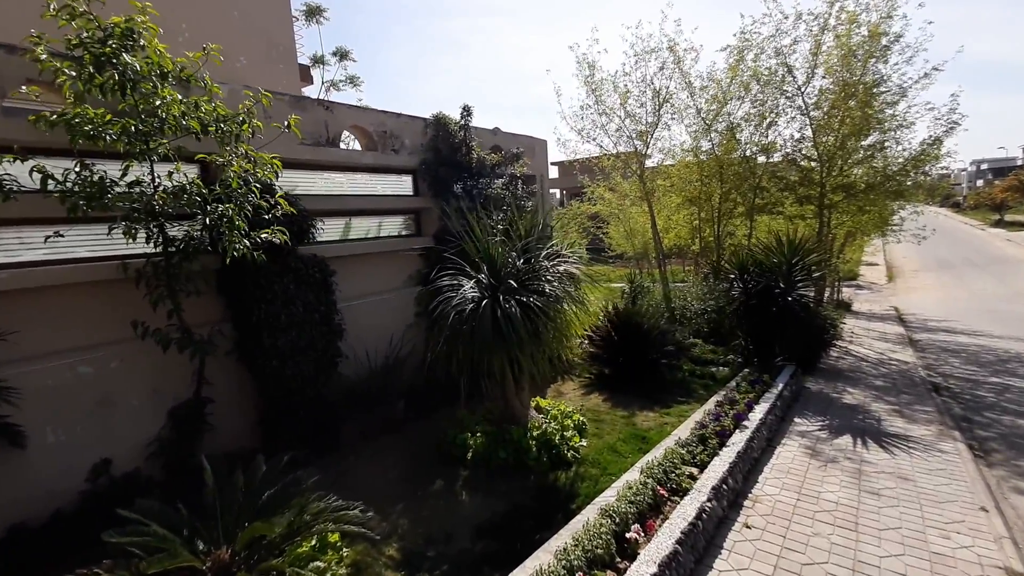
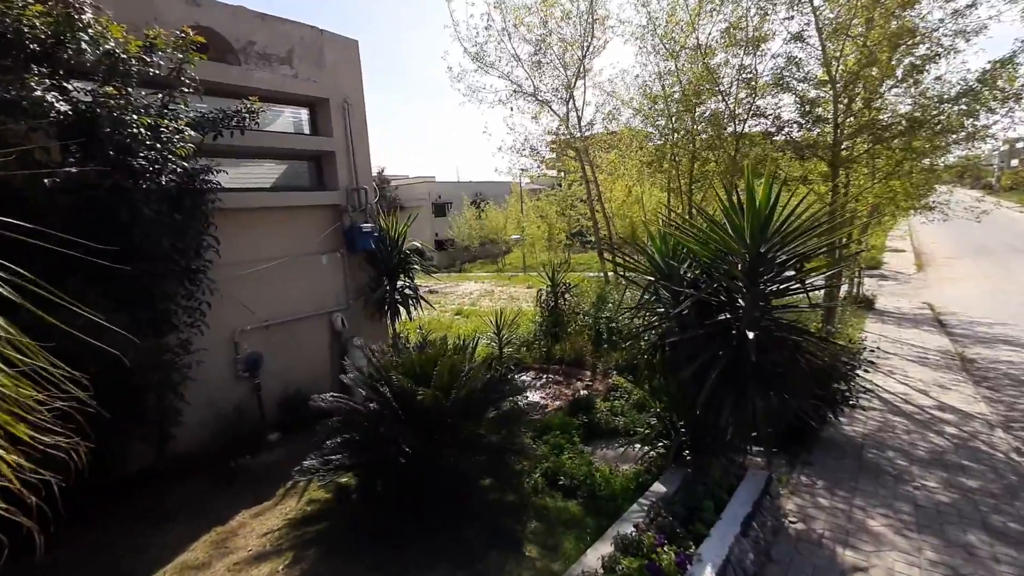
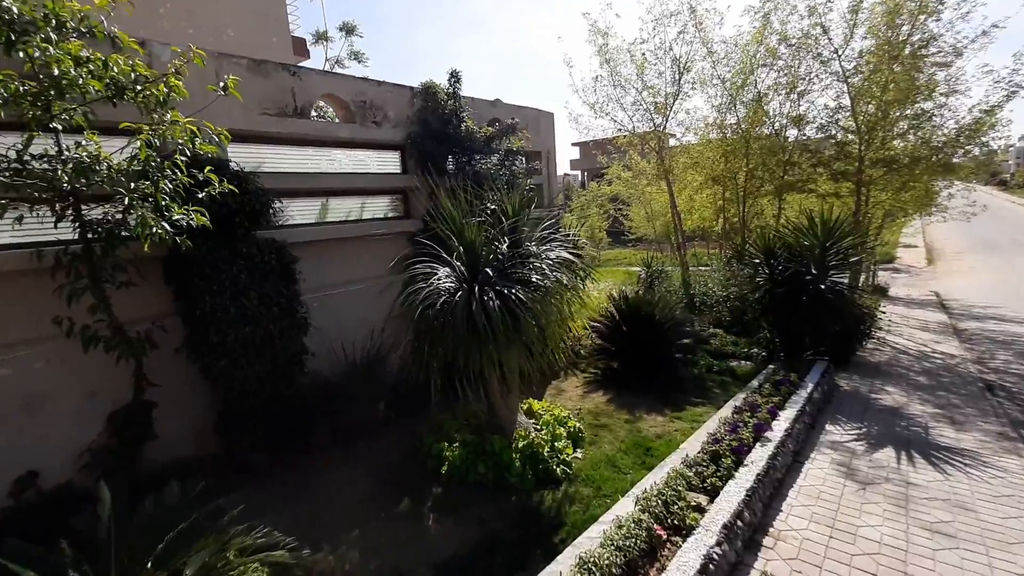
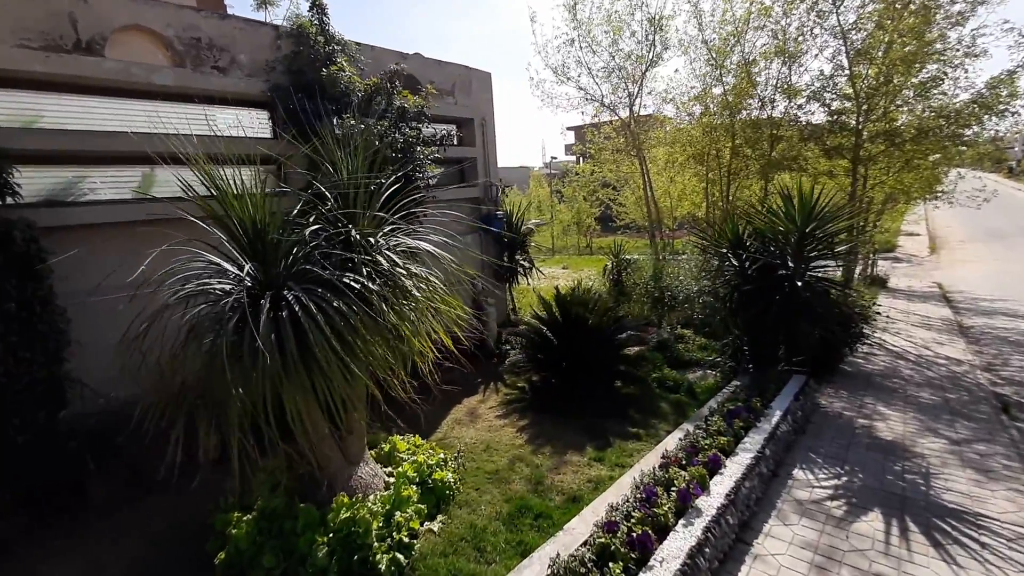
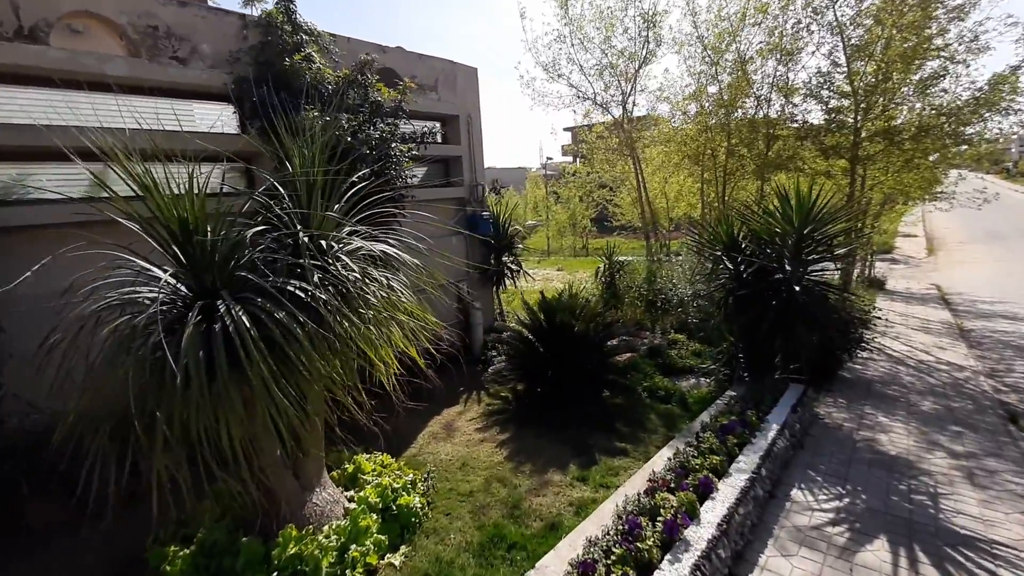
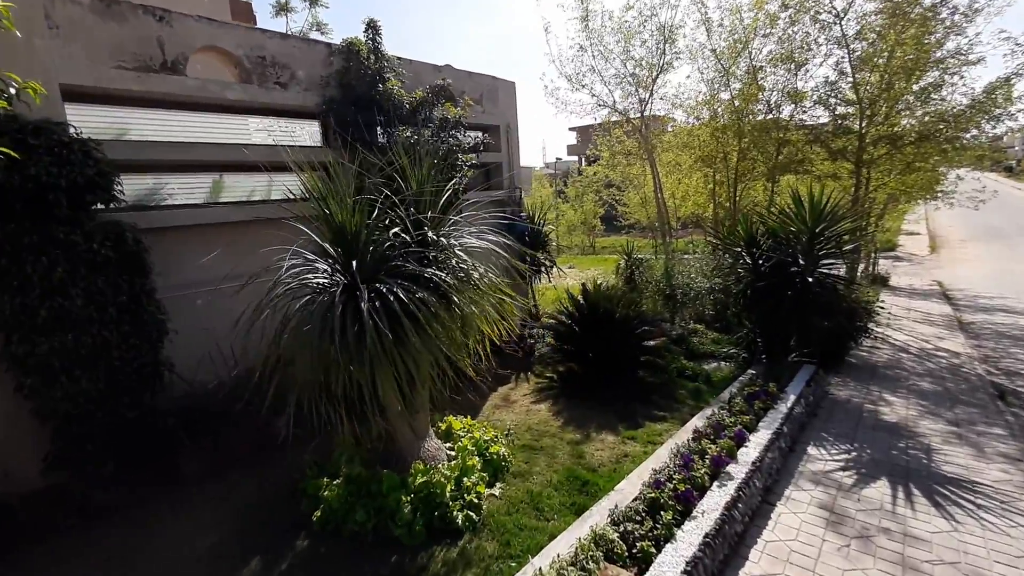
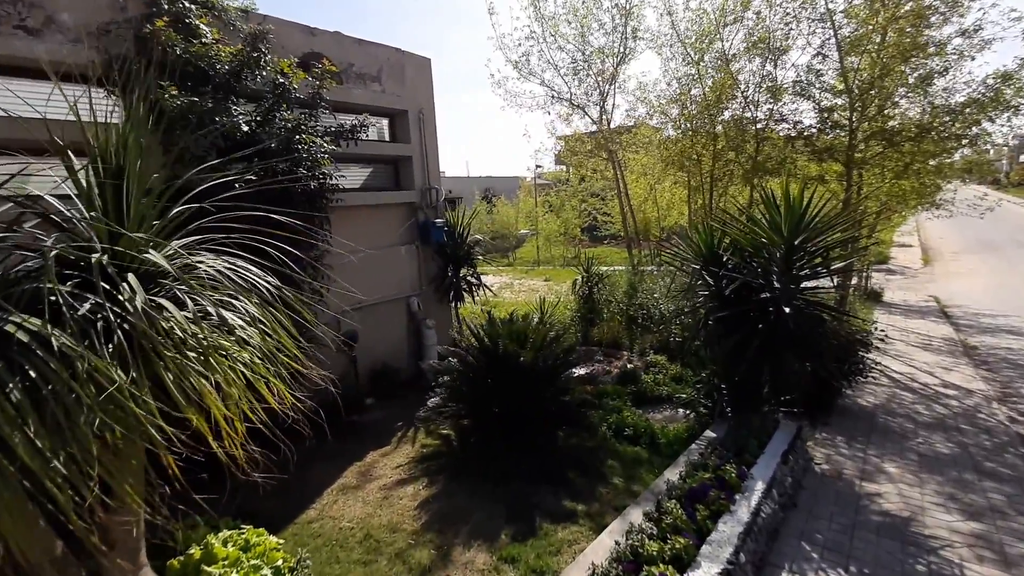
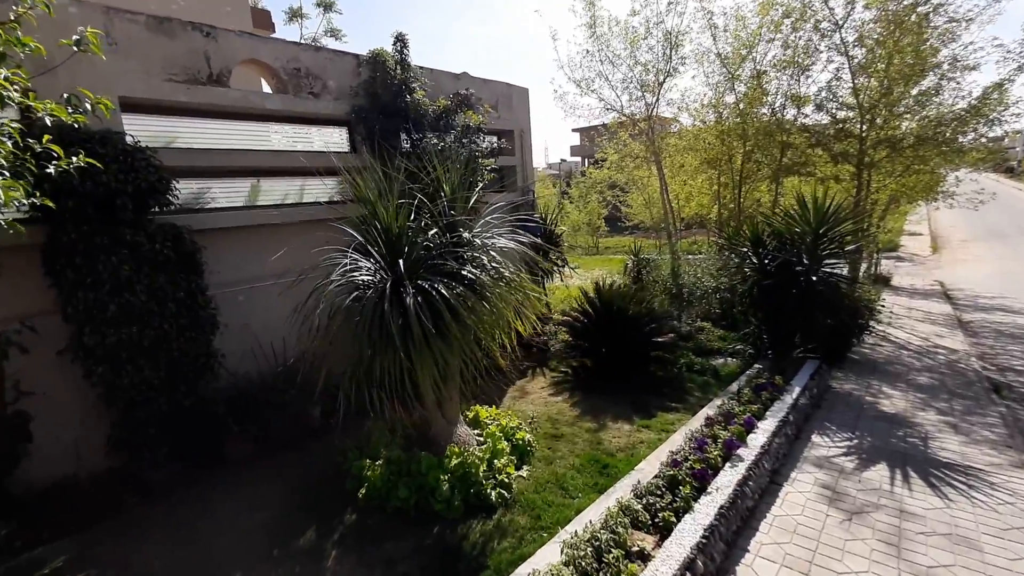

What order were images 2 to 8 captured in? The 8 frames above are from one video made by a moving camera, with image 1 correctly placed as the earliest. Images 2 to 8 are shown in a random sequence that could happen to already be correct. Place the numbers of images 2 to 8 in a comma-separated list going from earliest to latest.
3, 8, 6, 4, 5, 7, 2
